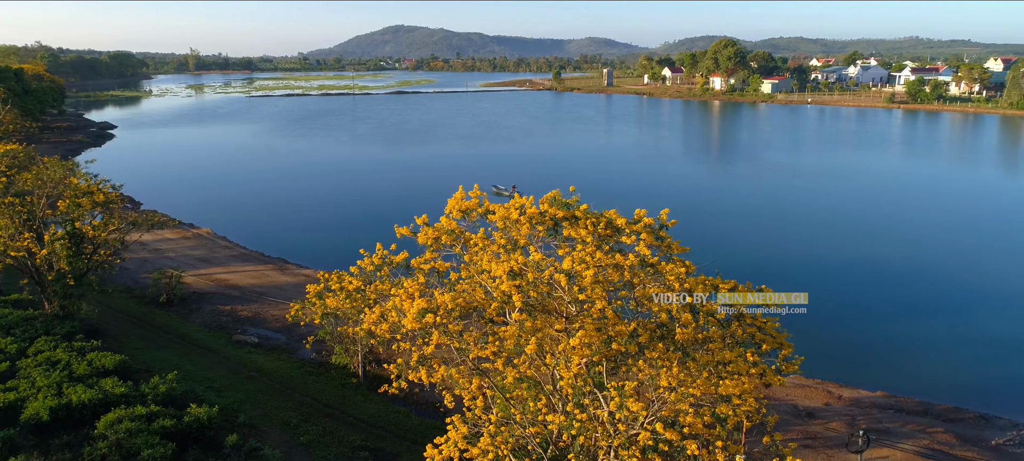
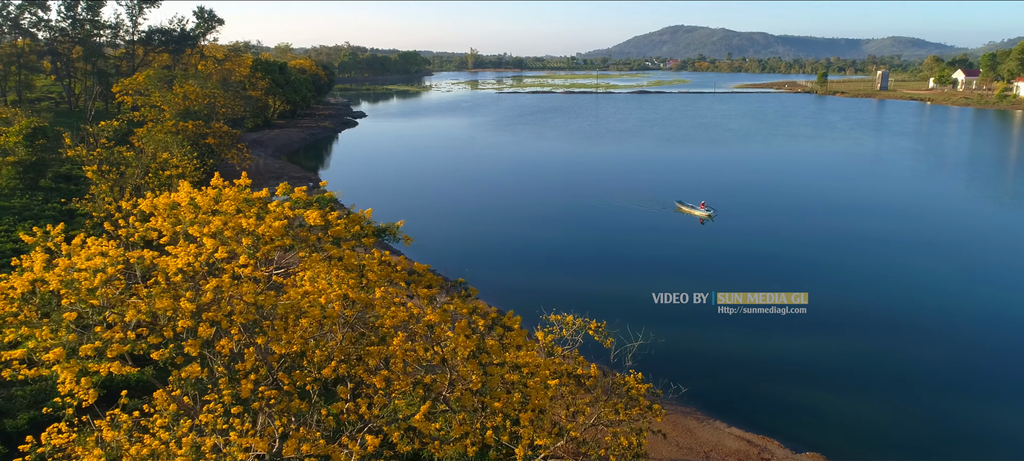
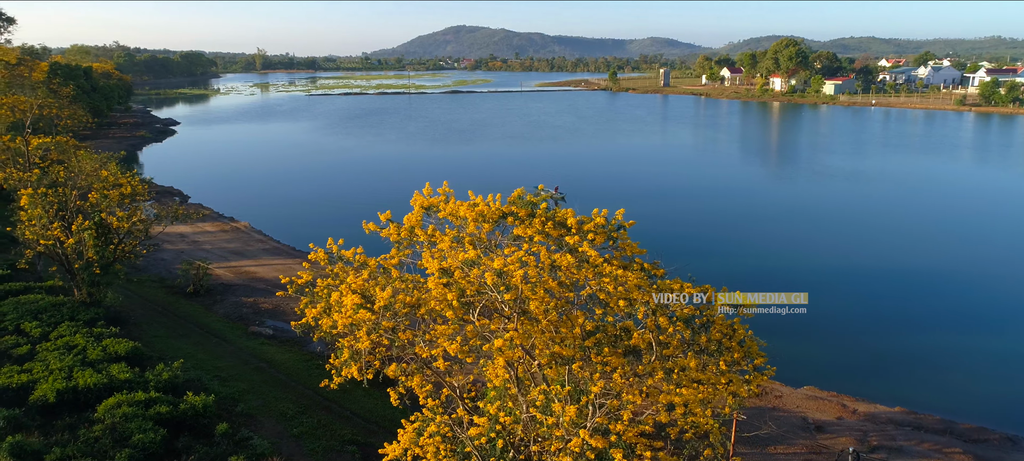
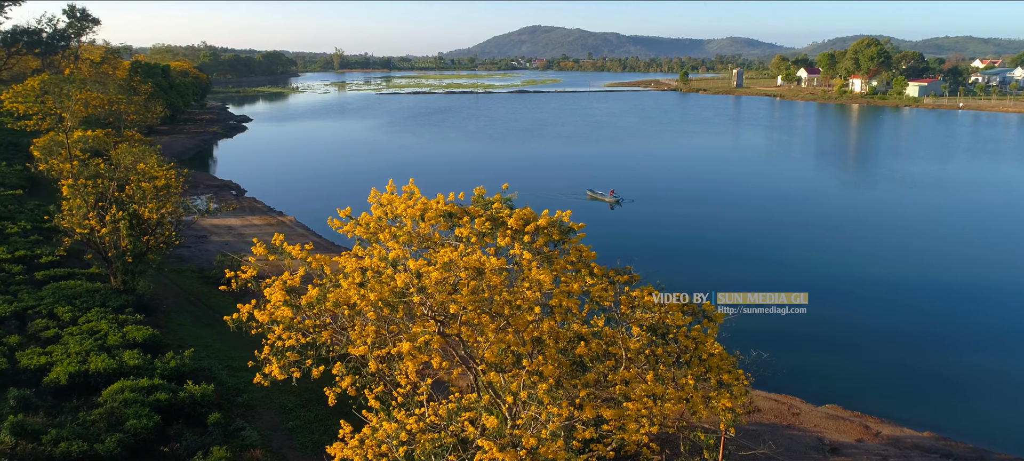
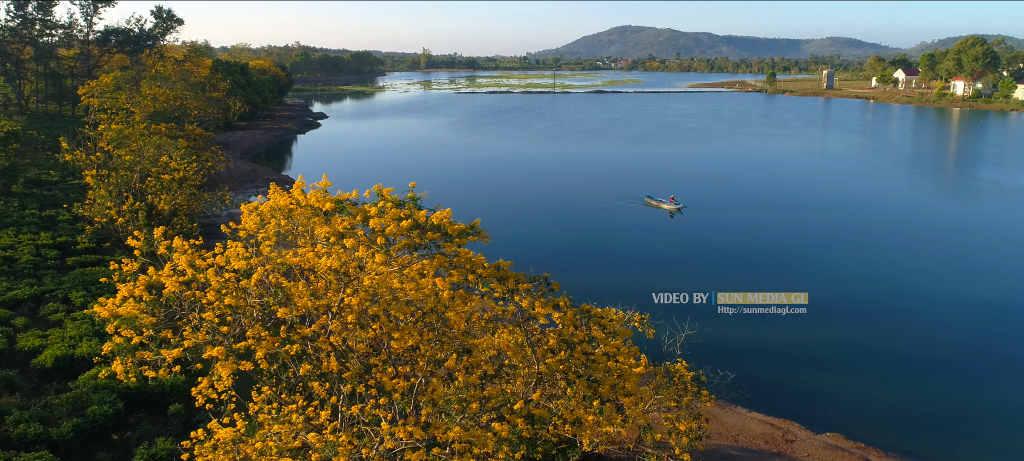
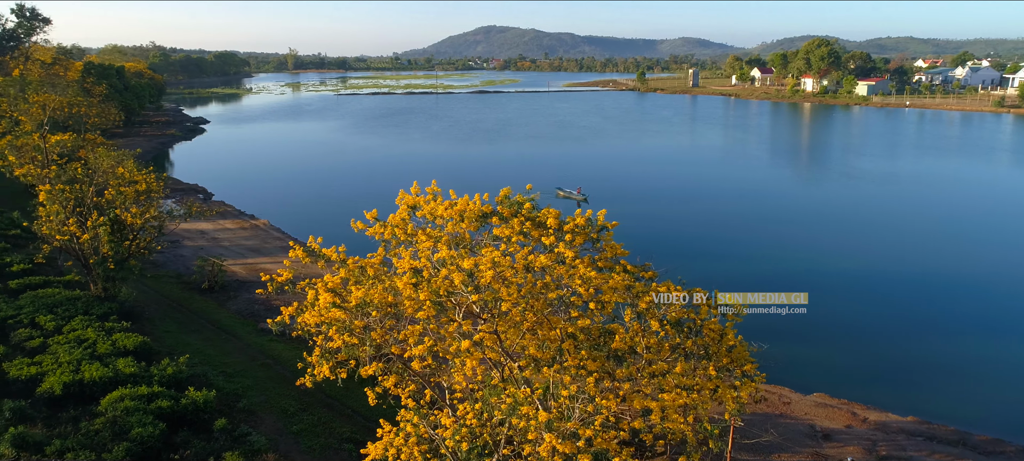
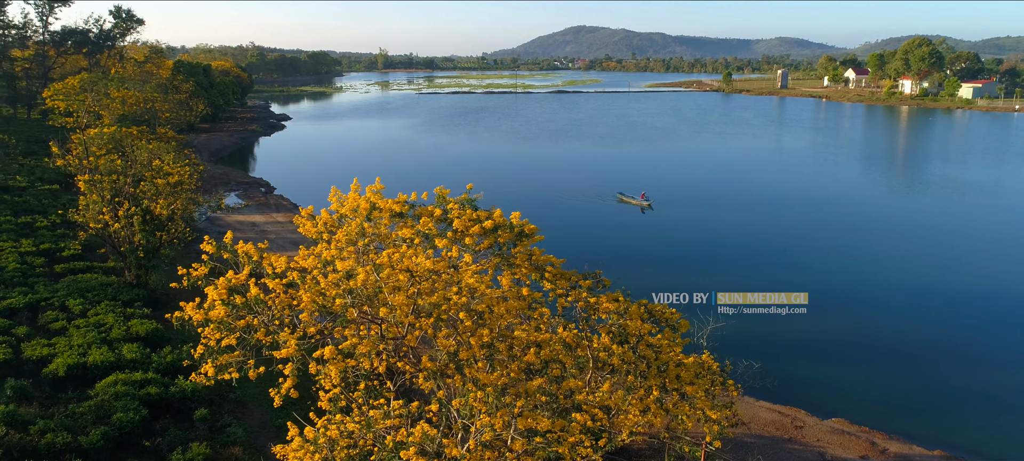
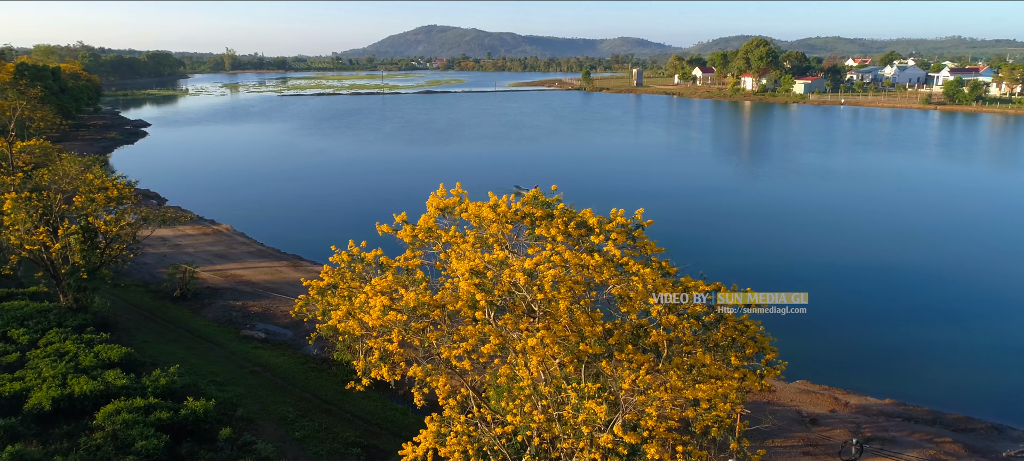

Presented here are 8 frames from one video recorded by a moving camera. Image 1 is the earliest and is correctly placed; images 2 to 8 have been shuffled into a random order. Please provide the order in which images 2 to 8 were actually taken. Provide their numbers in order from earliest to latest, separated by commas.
8, 3, 6, 4, 7, 5, 2
